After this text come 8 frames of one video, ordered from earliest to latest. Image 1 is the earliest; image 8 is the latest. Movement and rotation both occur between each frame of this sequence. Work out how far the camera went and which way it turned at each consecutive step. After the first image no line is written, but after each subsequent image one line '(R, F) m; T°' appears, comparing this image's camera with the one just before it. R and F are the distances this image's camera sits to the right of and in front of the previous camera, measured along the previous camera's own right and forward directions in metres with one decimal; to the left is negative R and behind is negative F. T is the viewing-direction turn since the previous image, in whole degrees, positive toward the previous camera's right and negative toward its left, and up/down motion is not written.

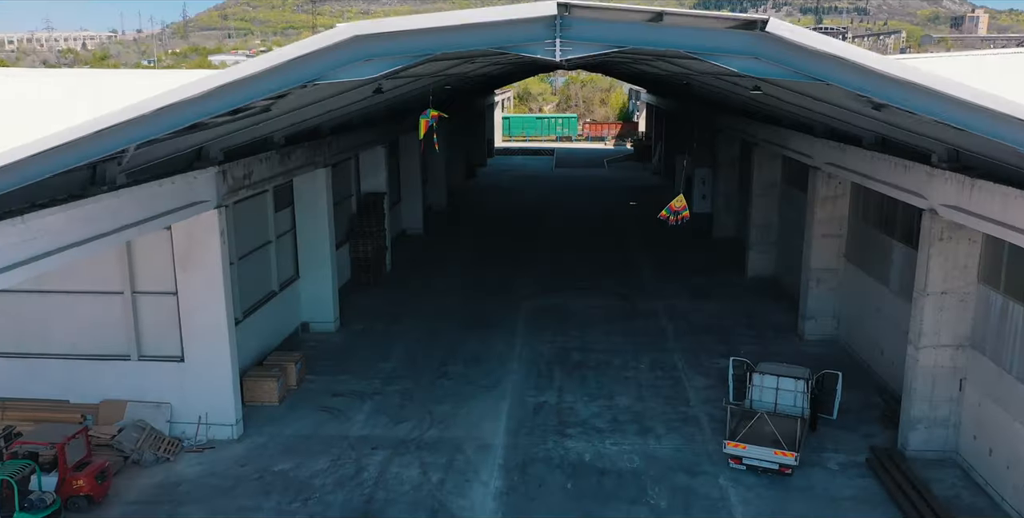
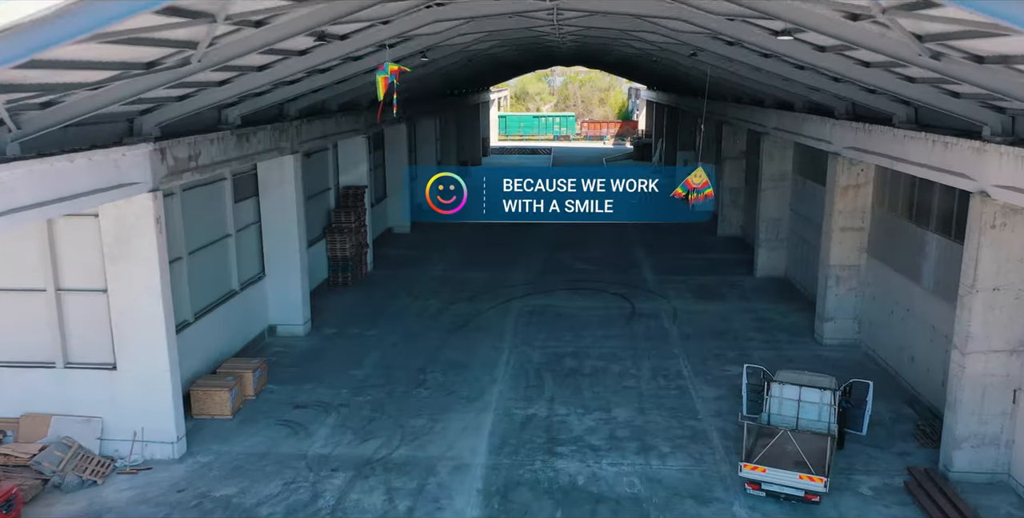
(+0.2, +1.6) m; 0°
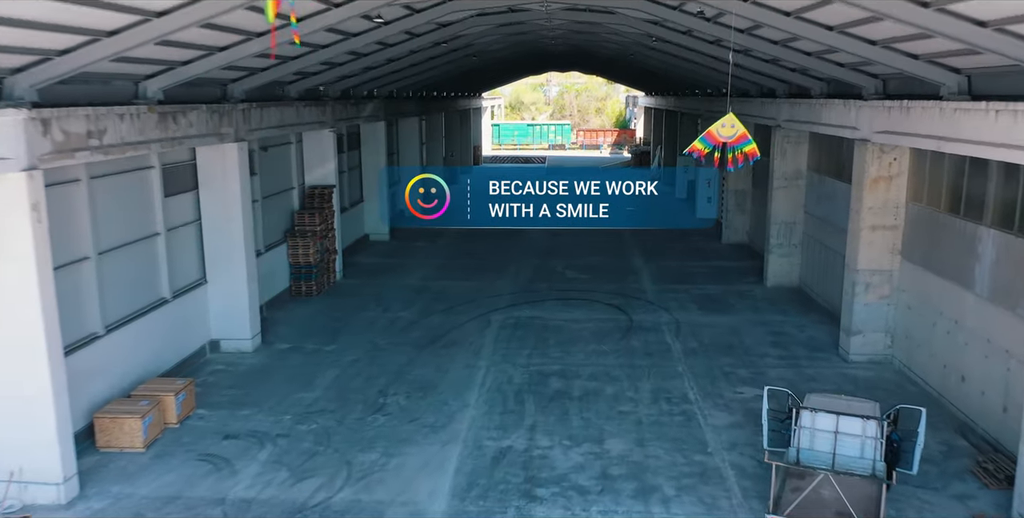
(+0.4, +2.0) m; 0°
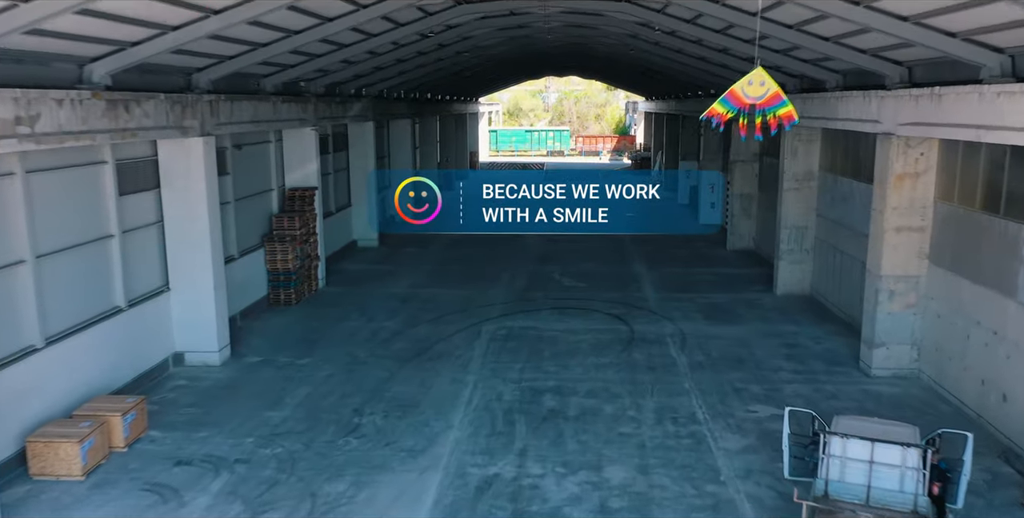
(+0.1, +1.1) m; 0°
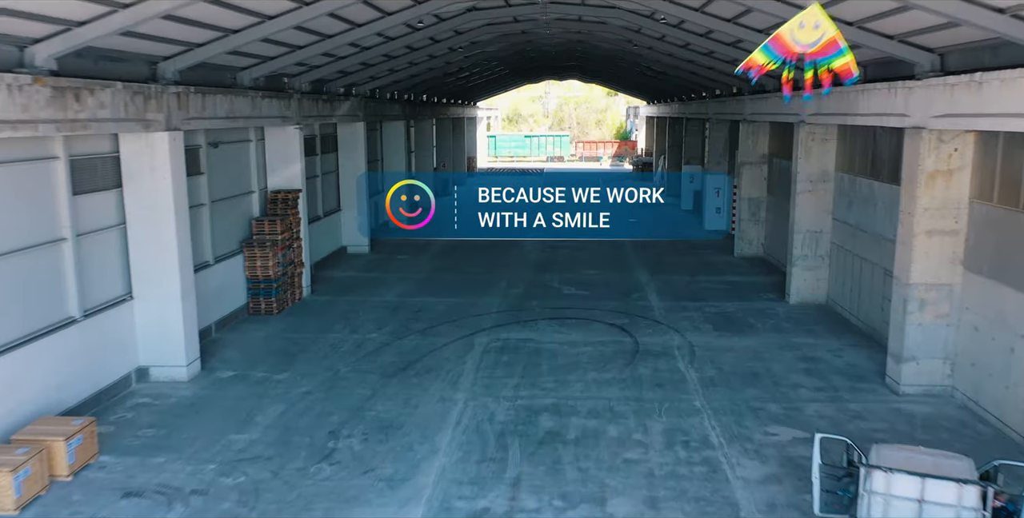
(+0.1, +1.0) m; 0°
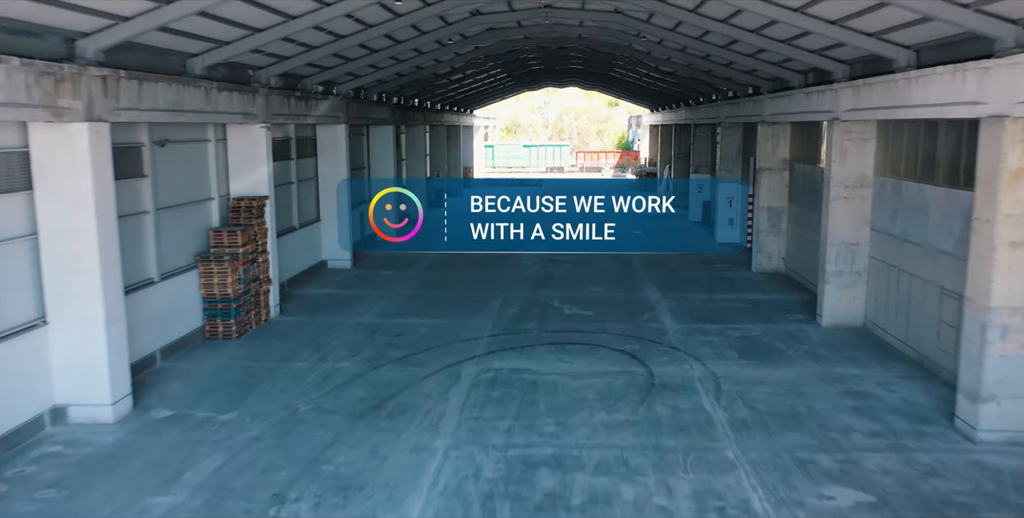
(+0.1, +1.9) m; 0°
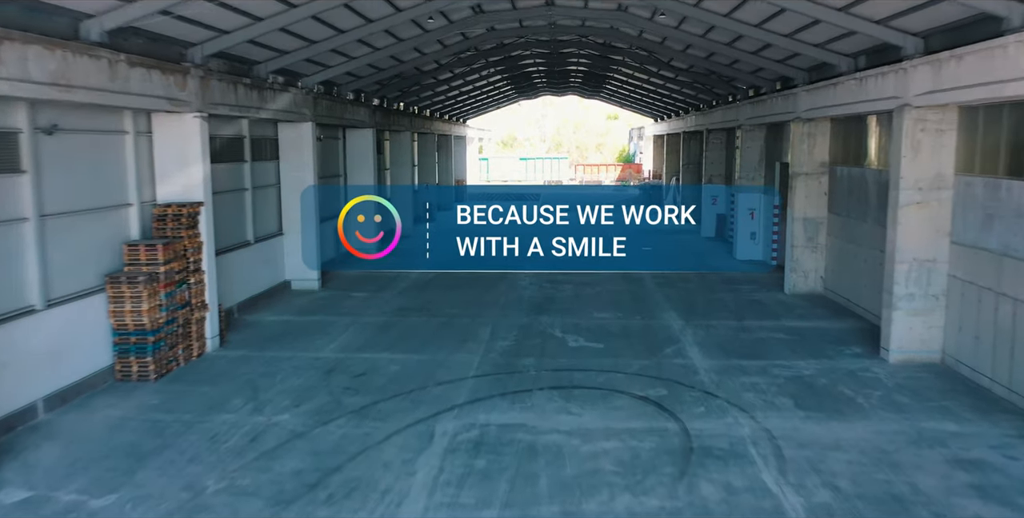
(+0.1, +2.7) m; 0°
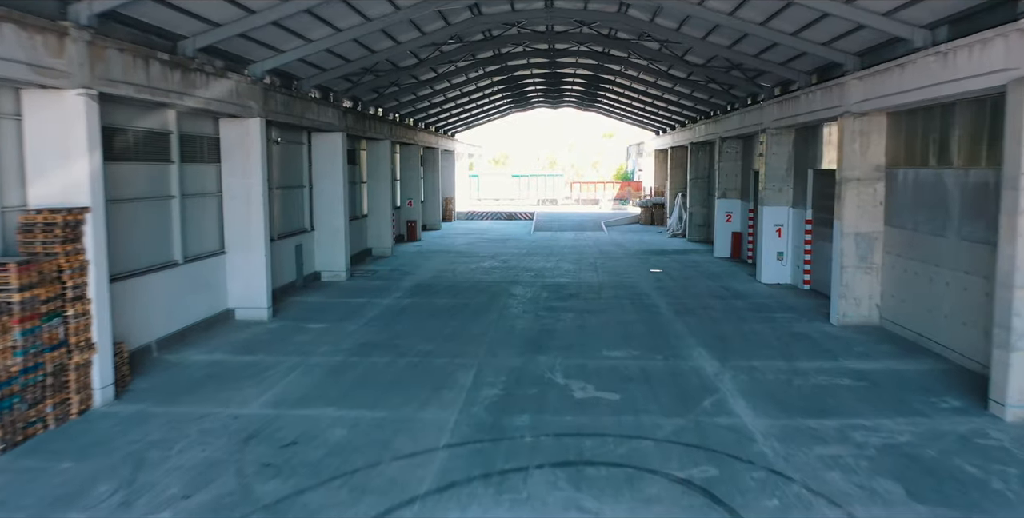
(+0.1, +2.9) m; +1°
